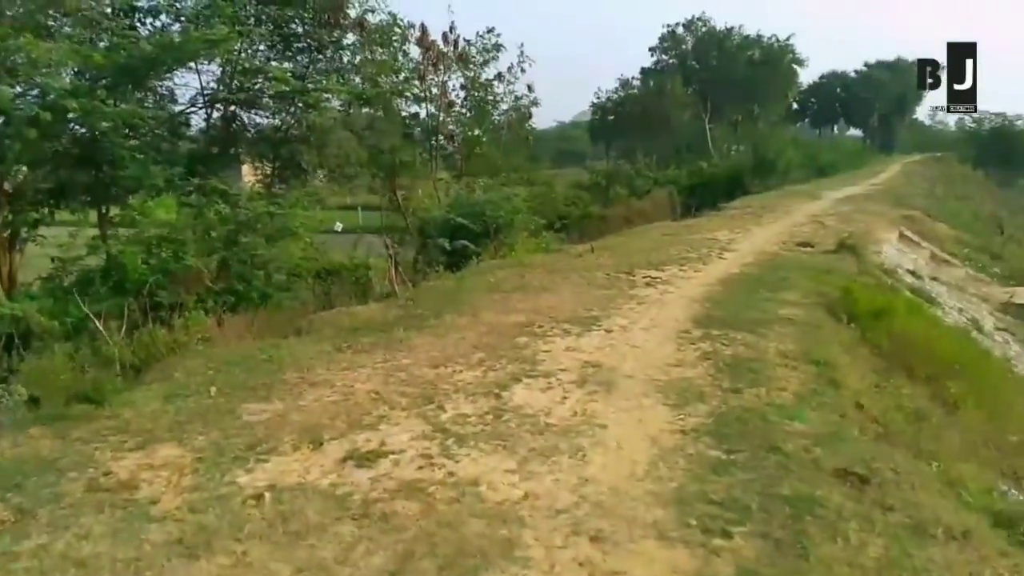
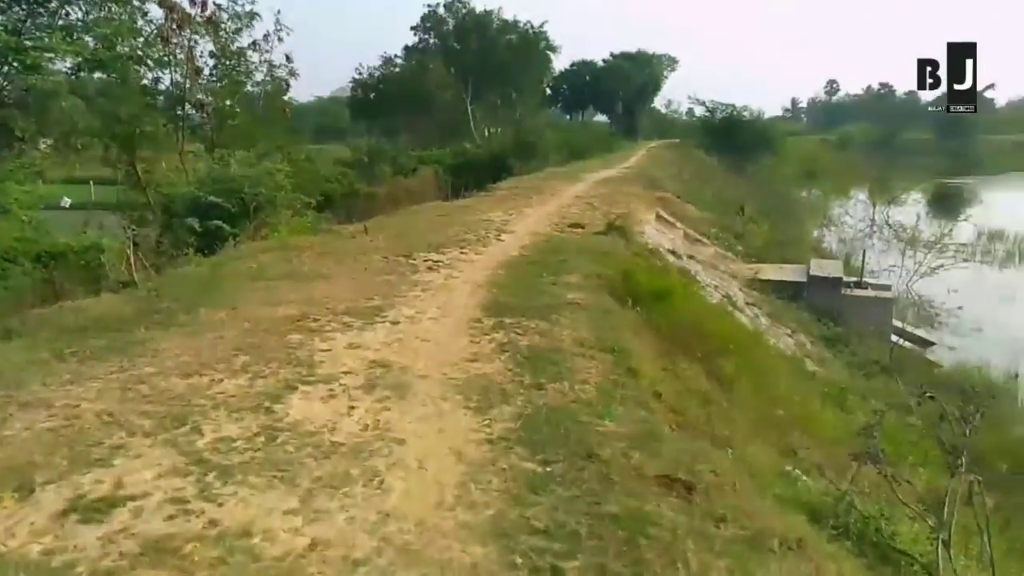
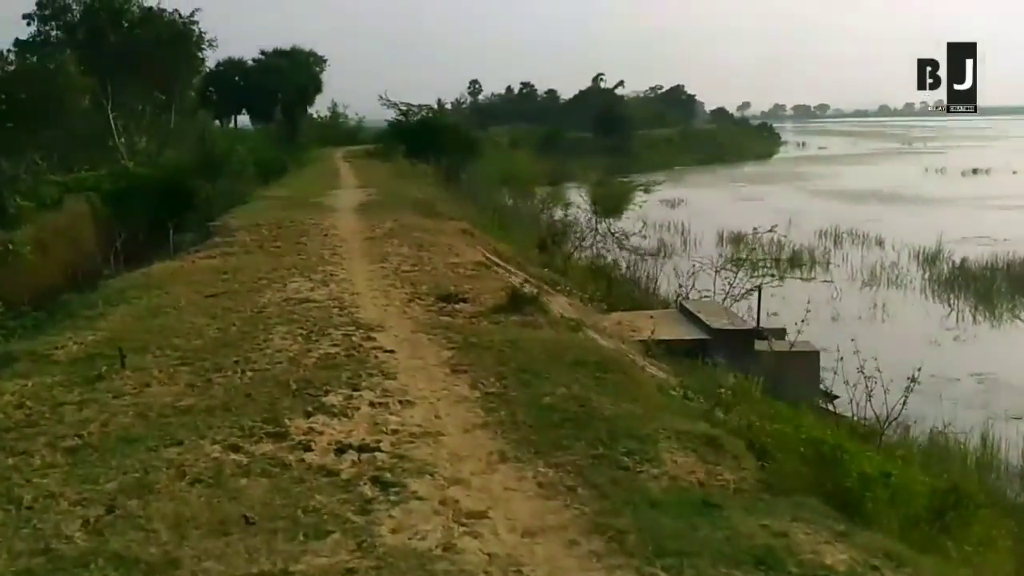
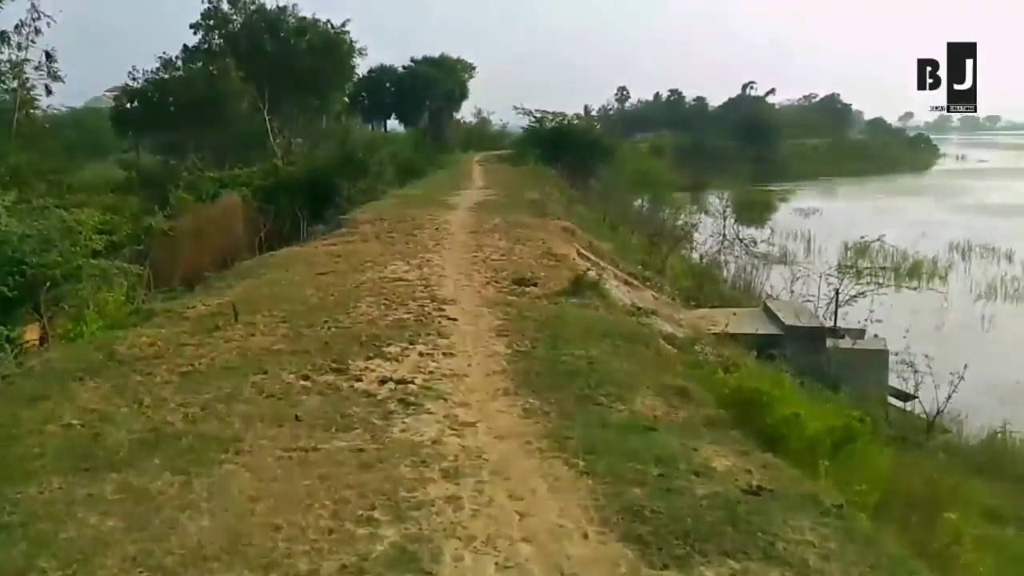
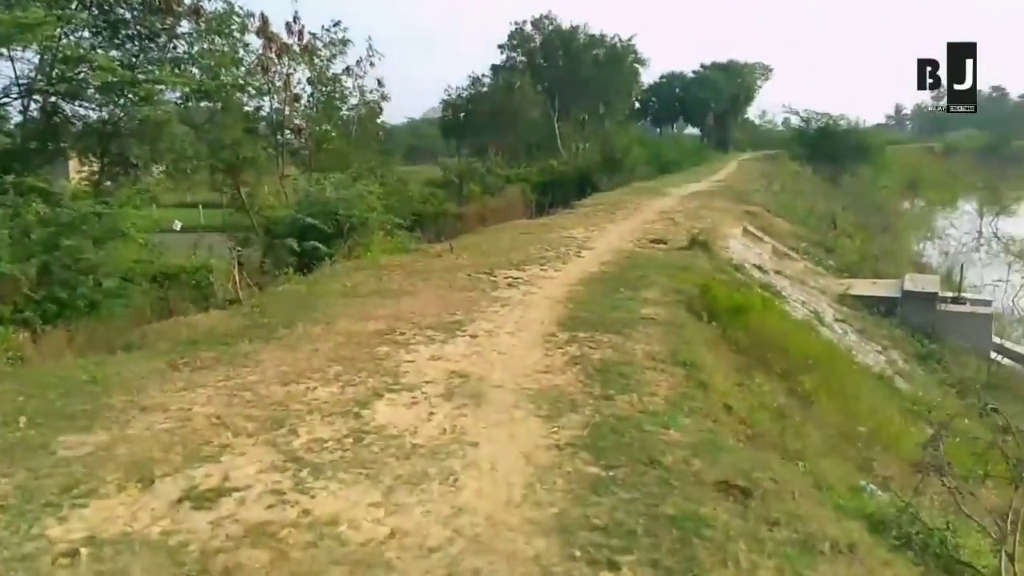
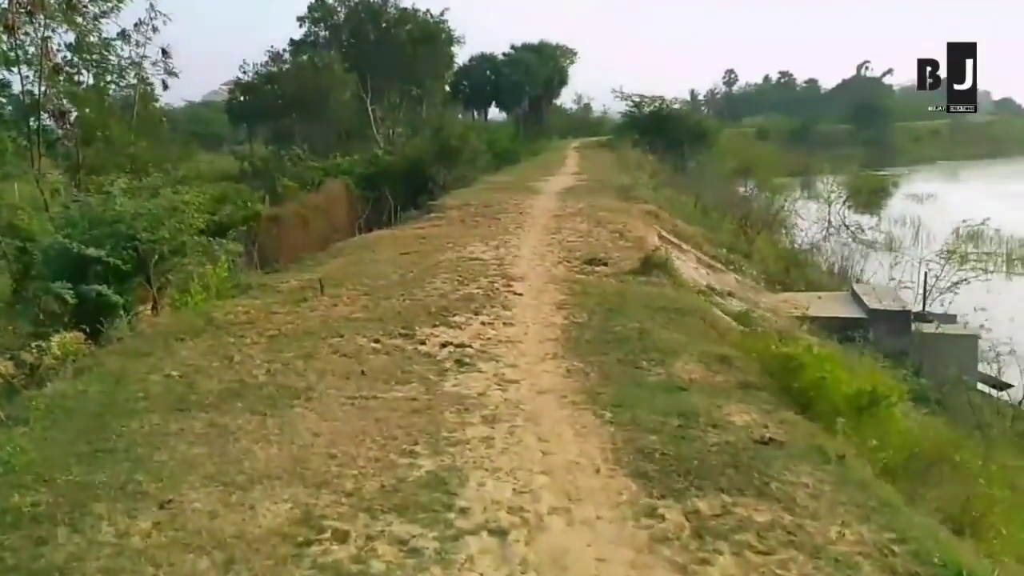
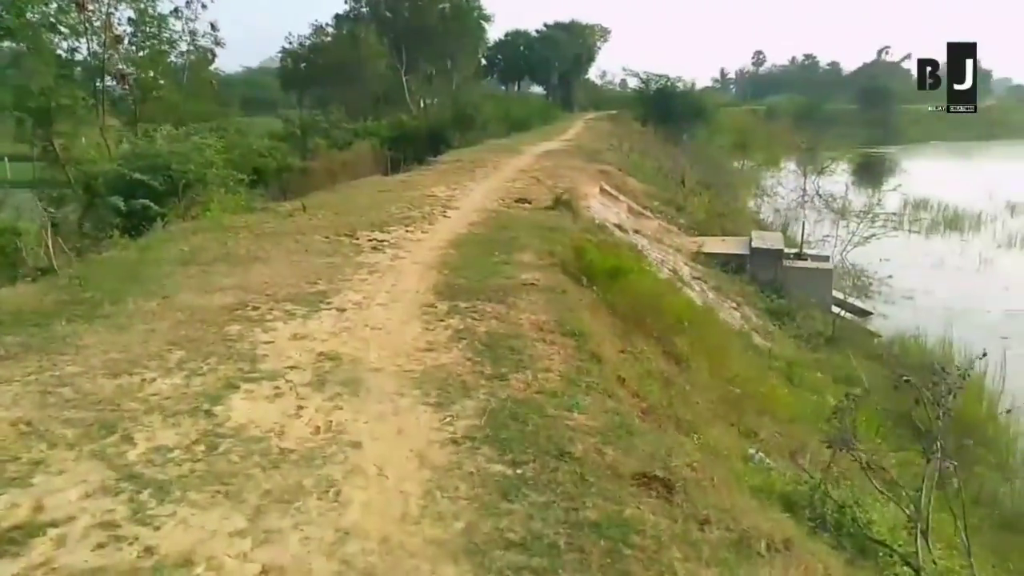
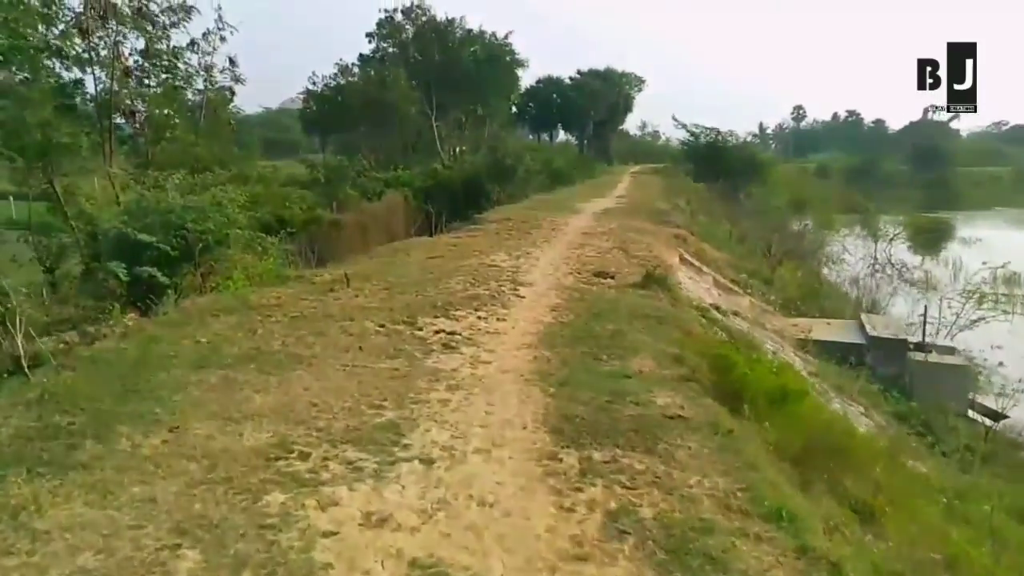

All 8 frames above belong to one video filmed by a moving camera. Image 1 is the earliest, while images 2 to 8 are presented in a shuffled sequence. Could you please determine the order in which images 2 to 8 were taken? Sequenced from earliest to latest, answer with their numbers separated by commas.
5, 2, 7, 8, 6, 4, 3
